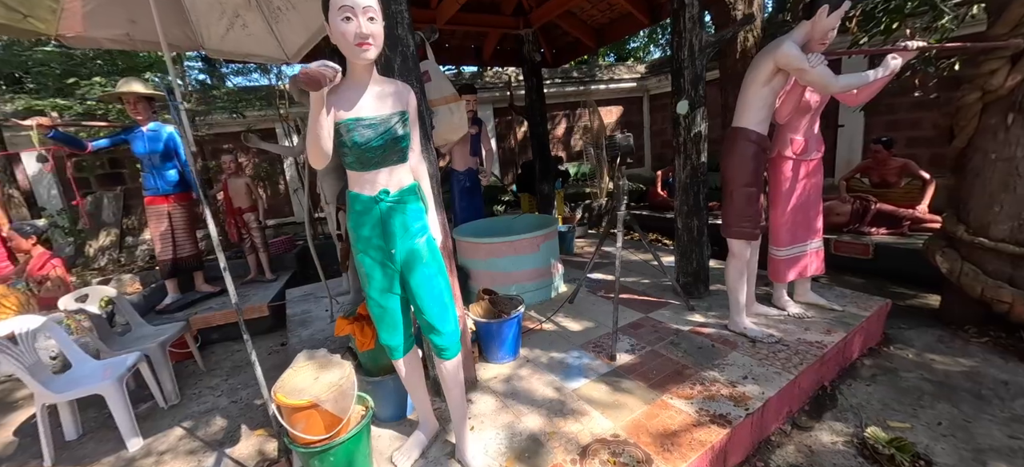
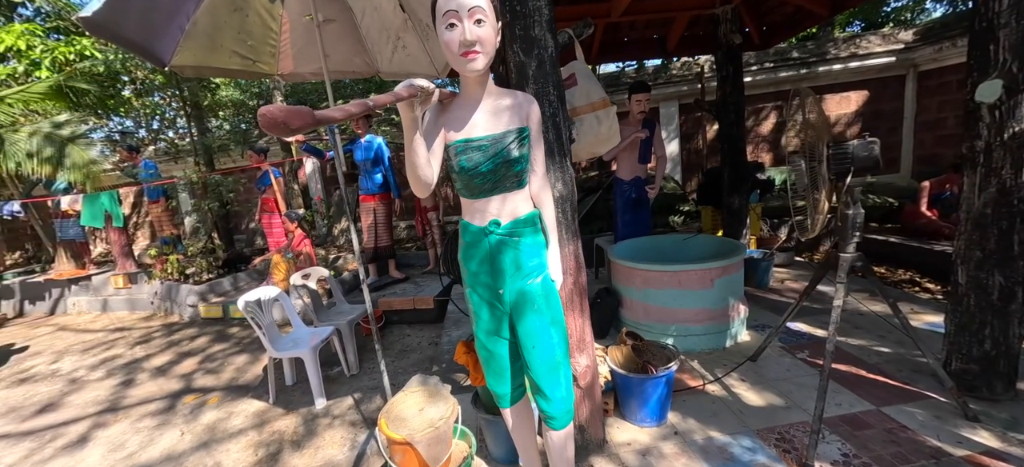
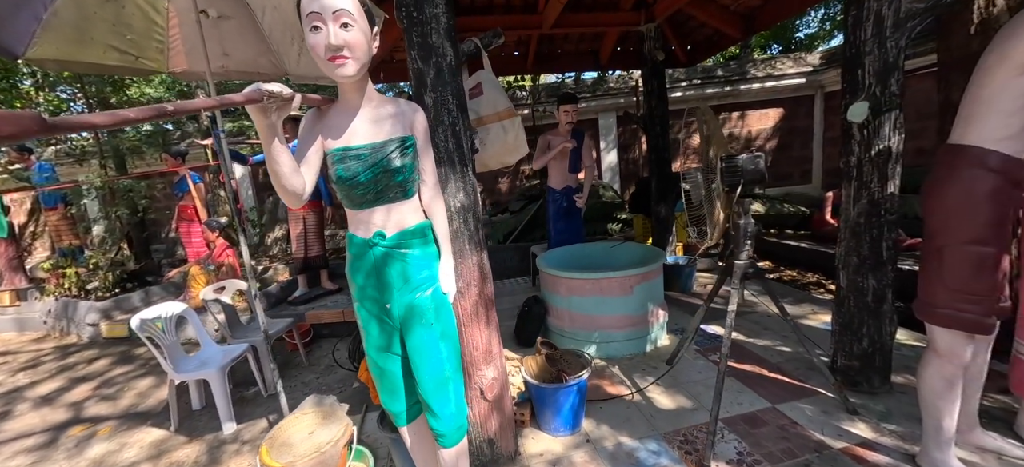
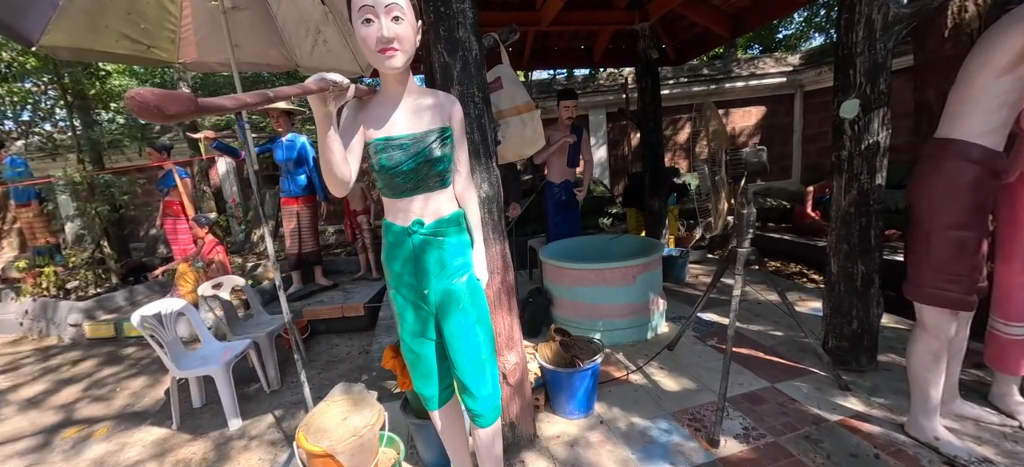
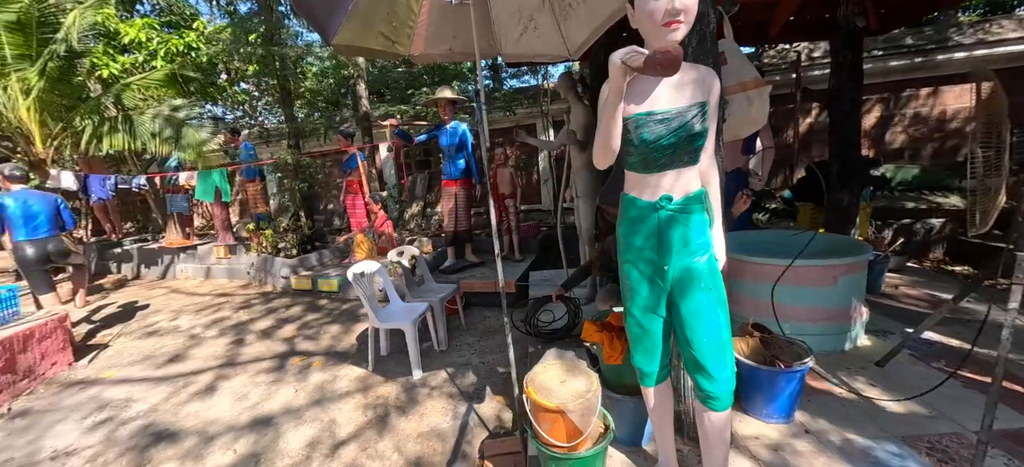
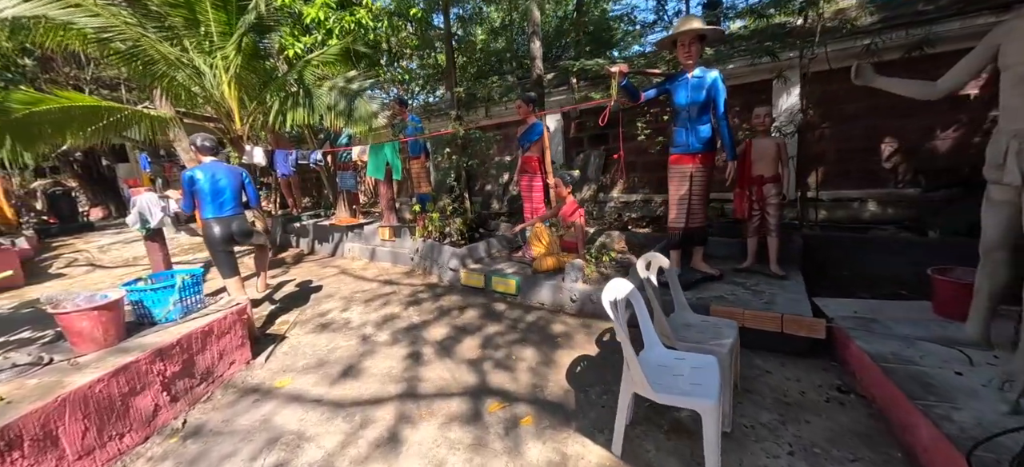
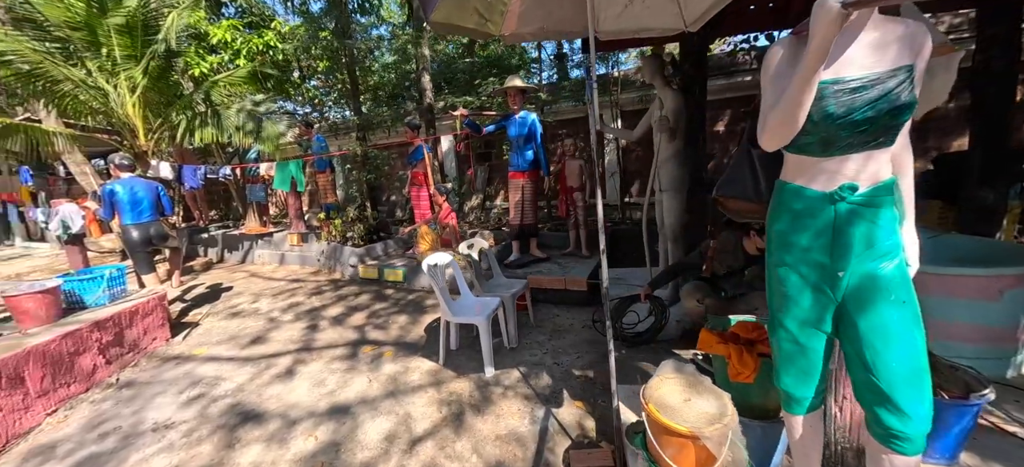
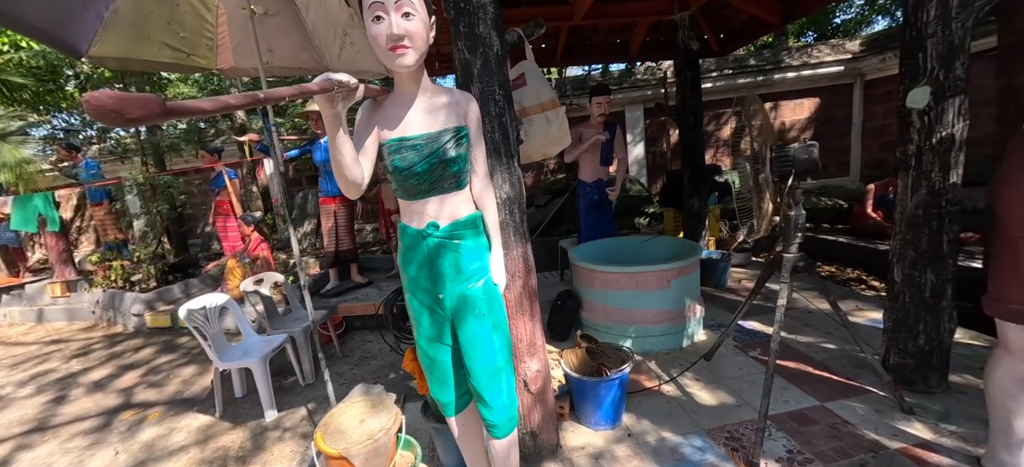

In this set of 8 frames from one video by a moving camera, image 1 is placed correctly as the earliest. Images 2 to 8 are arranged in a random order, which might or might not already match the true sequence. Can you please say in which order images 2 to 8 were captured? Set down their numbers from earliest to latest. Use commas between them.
4, 2, 8, 3, 5, 7, 6
